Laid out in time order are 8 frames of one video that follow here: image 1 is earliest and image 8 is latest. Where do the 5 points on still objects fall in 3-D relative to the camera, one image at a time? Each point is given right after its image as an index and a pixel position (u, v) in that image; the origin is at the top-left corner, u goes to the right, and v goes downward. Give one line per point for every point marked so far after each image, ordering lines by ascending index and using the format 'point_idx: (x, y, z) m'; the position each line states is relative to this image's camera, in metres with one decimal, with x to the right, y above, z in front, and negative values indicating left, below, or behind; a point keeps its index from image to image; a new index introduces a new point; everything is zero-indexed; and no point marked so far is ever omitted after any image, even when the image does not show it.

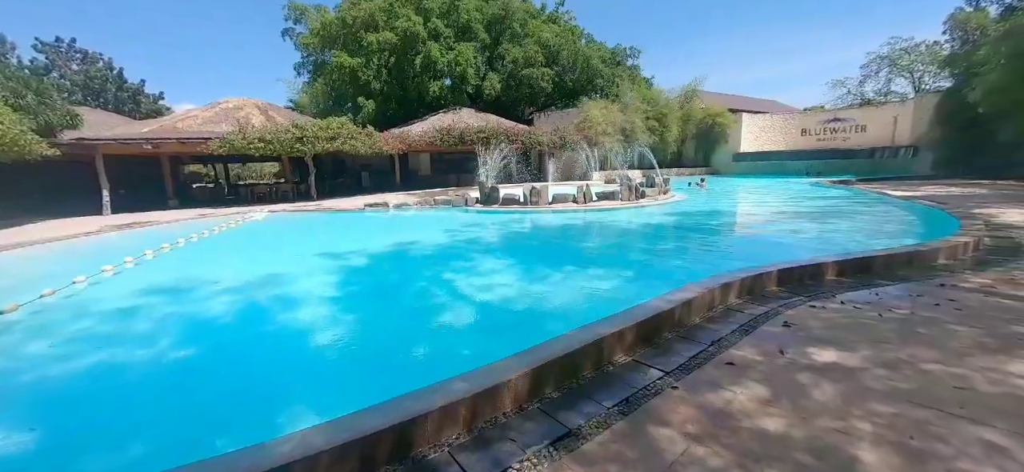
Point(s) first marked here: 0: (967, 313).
0: (+3.7, -0.6, +3.3) m
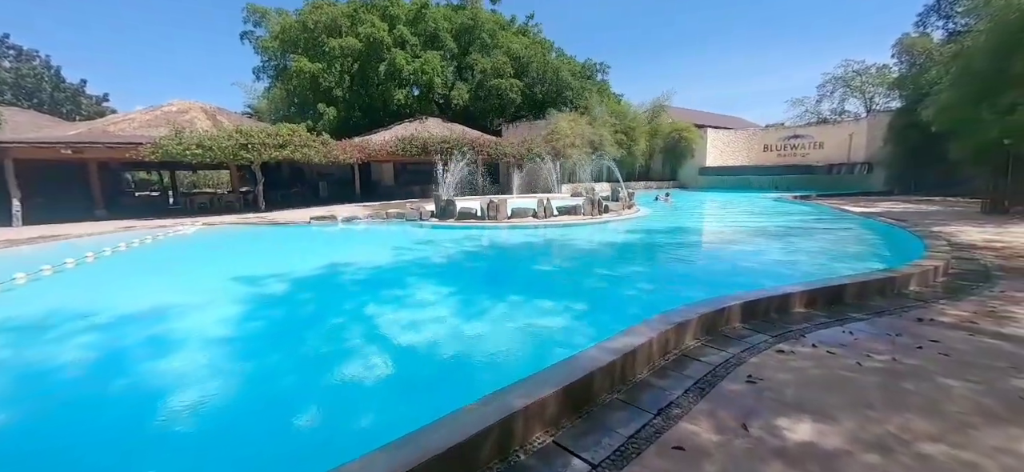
0: (+3.0, -0.8, +2.8) m
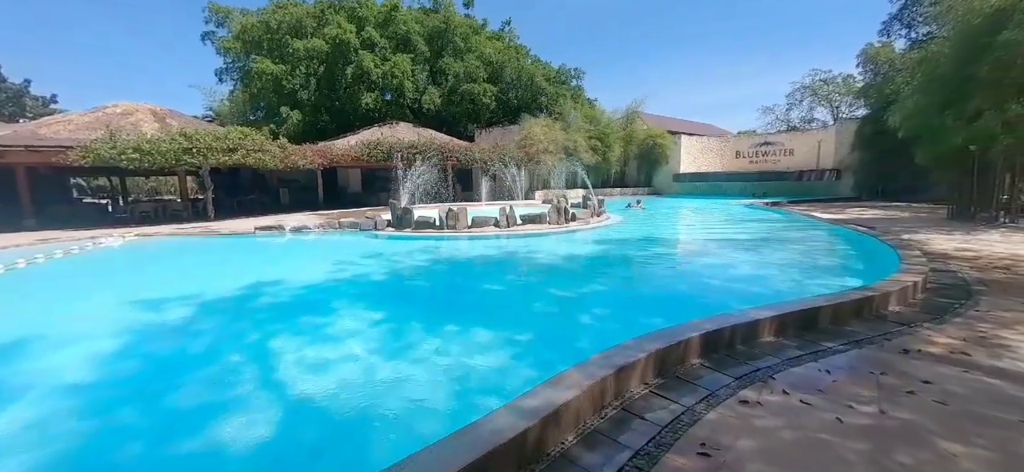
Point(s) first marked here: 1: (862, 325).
0: (+2.4, -1.0, +2.3) m
1: (+3.1, -0.8, +3.7) m
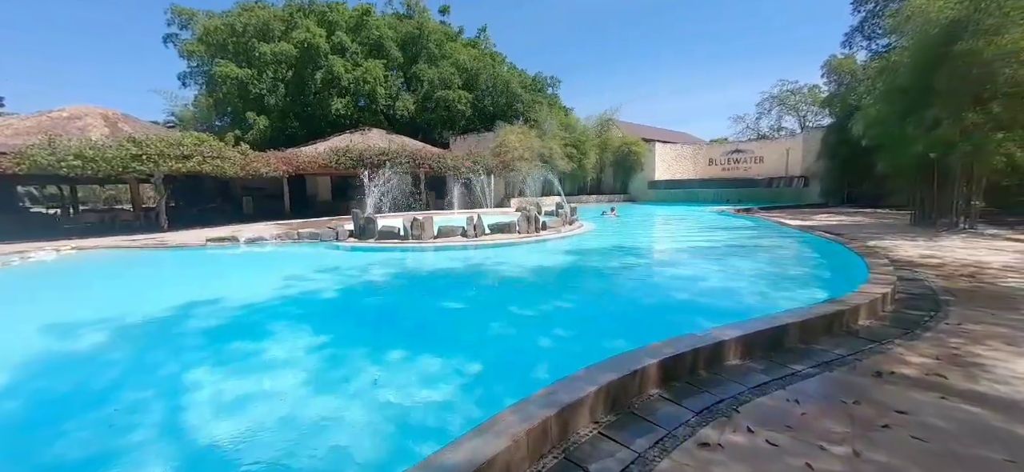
0: (+2.1, -1.0, +2.0) m
1: (+2.7, -0.9, +3.4) m
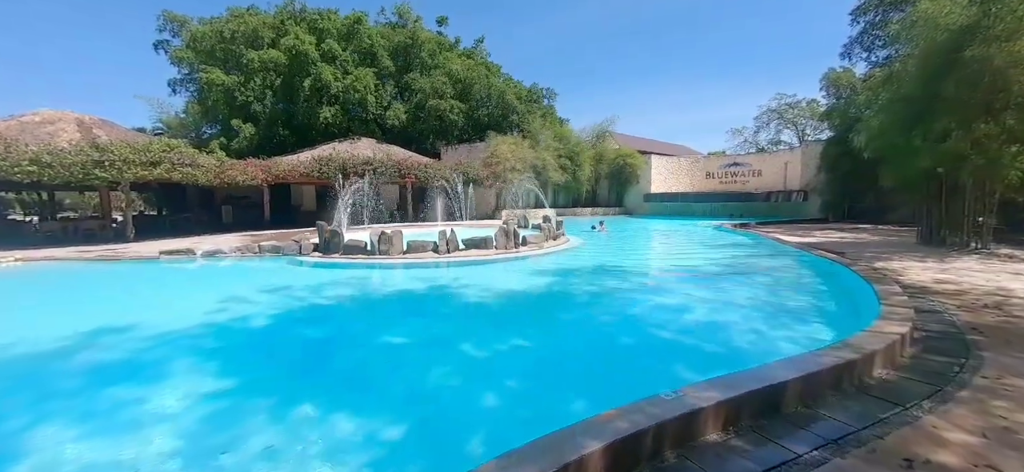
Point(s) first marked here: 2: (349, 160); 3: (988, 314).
0: (+1.5, -1.2, +1.2) m
1: (+2.1, -1.1, +2.7) m
2: (-7.2, +3.4, +18.2) m
3: (+5.4, -0.9, +4.7) m
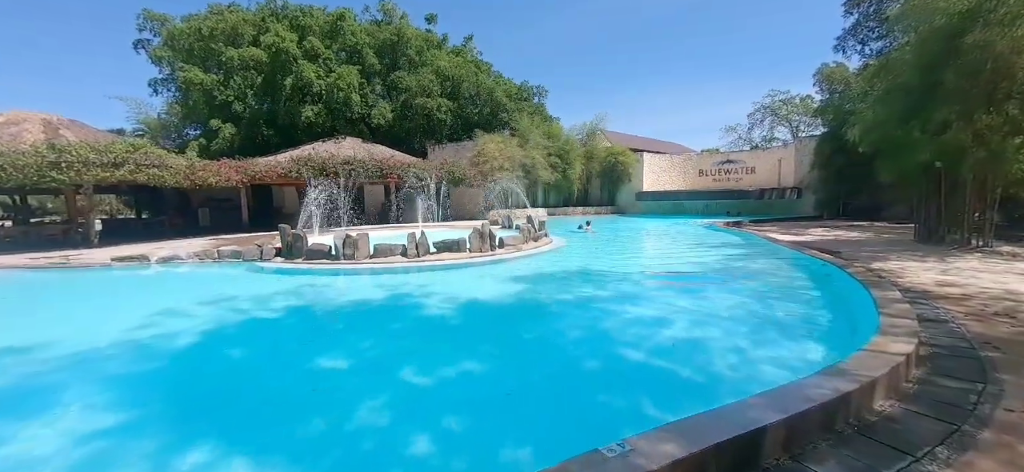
0: (+1.1, -1.2, +0.7) m
1: (+1.7, -1.1, +2.1) m
2: (-7.8, +3.3, +17.6) m
3: (+4.9, -0.9, +4.1) m
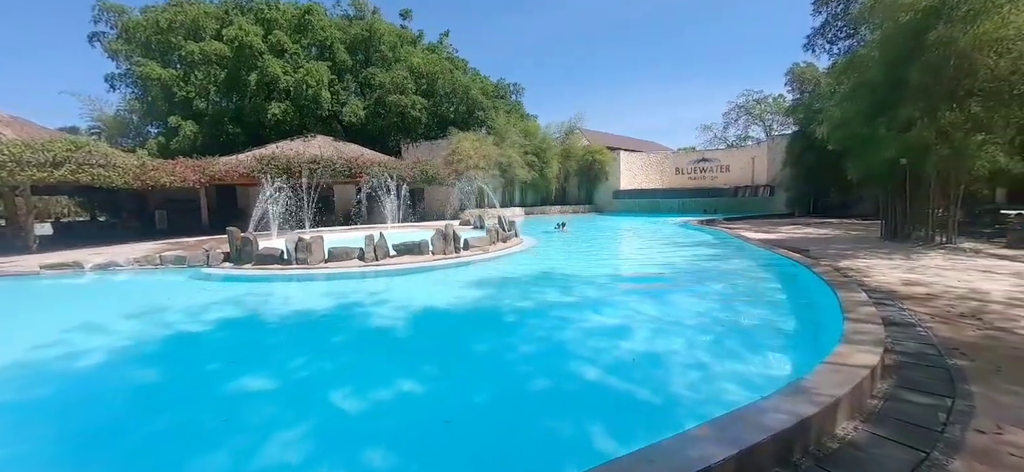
0: (+0.7, -1.3, +0.4) m
1: (+1.2, -1.1, +1.8) m
2: (-8.9, +3.2, +16.8) m
3: (+4.4, -0.9, +4.0) m
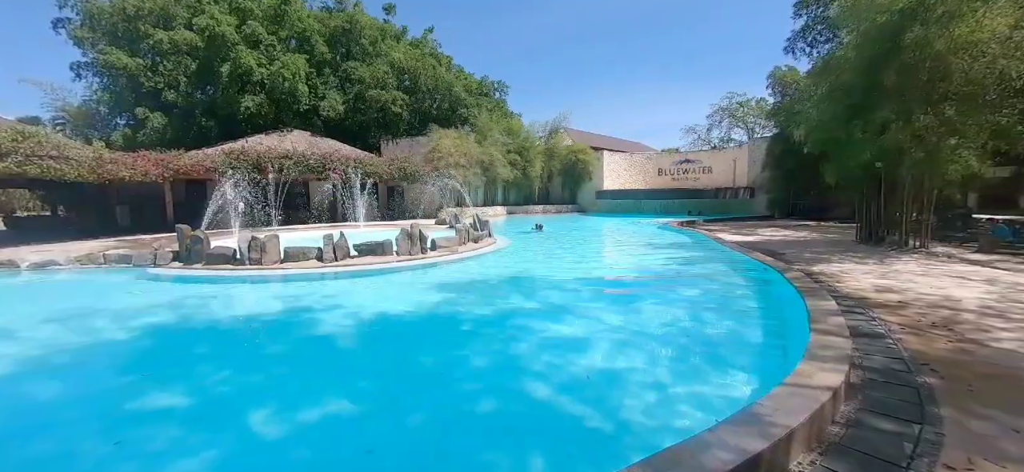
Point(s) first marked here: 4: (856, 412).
0: (+0.3, -1.3, +0.1) m
1: (+0.8, -1.2, +1.5) m
2: (-9.8, +3.3, +16.2) m
3: (+3.9, -0.9, +3.8) m
4: (+2.1, -1.1, +2.5) m
